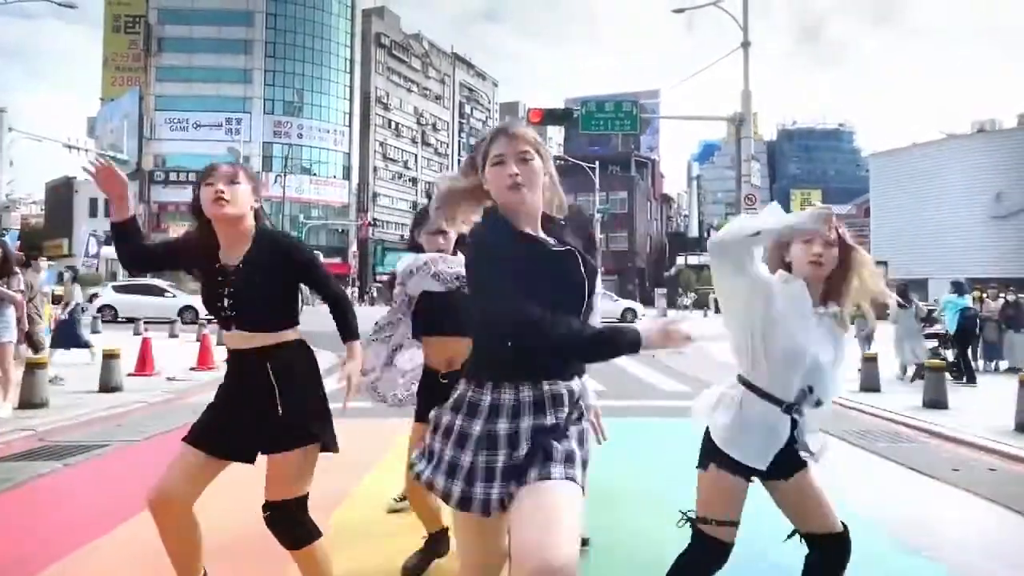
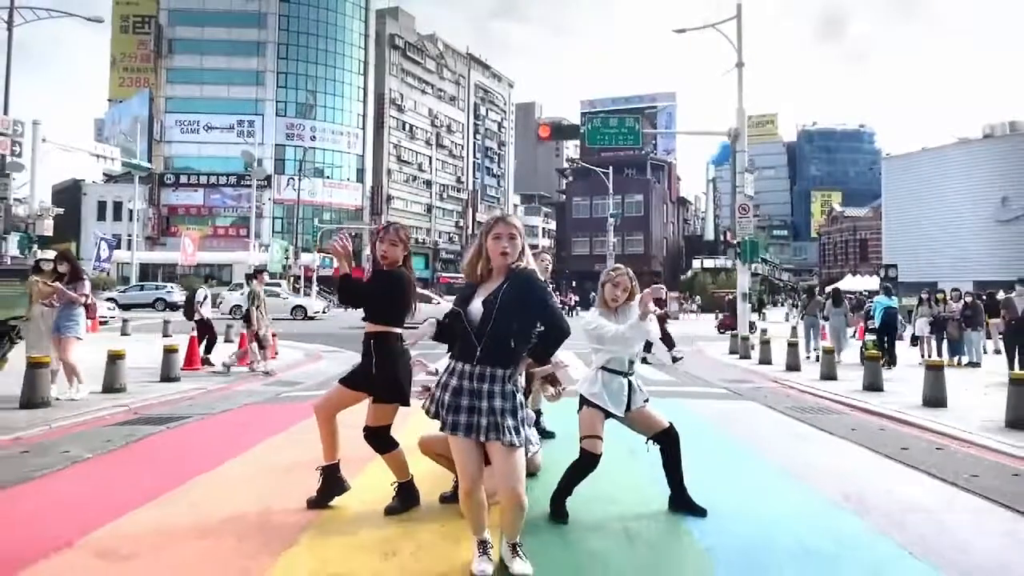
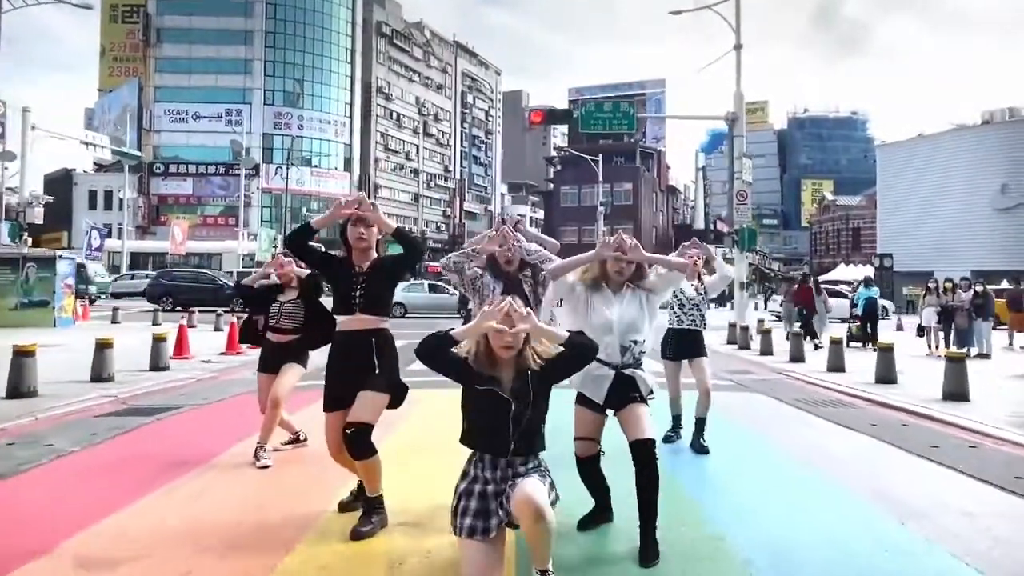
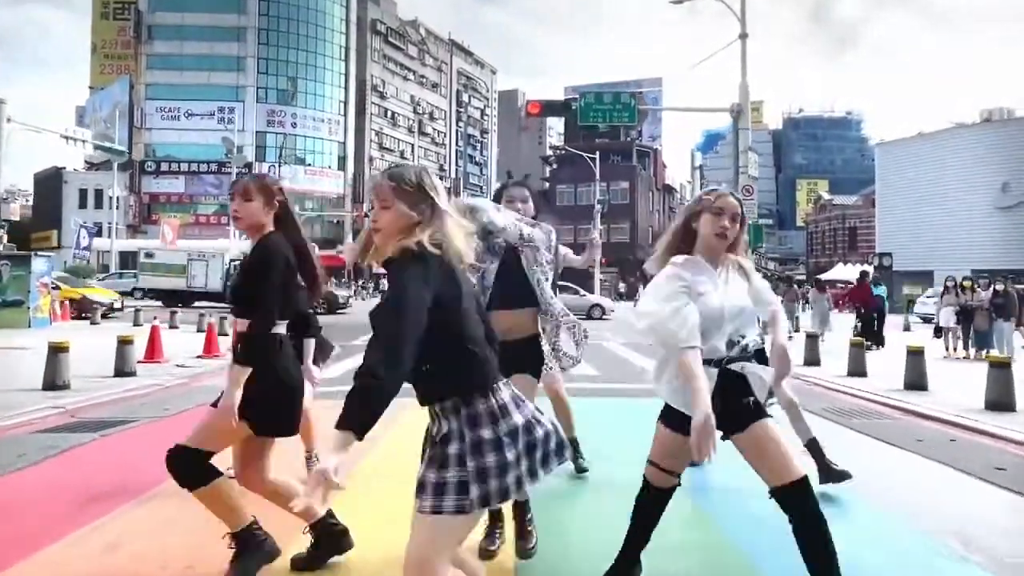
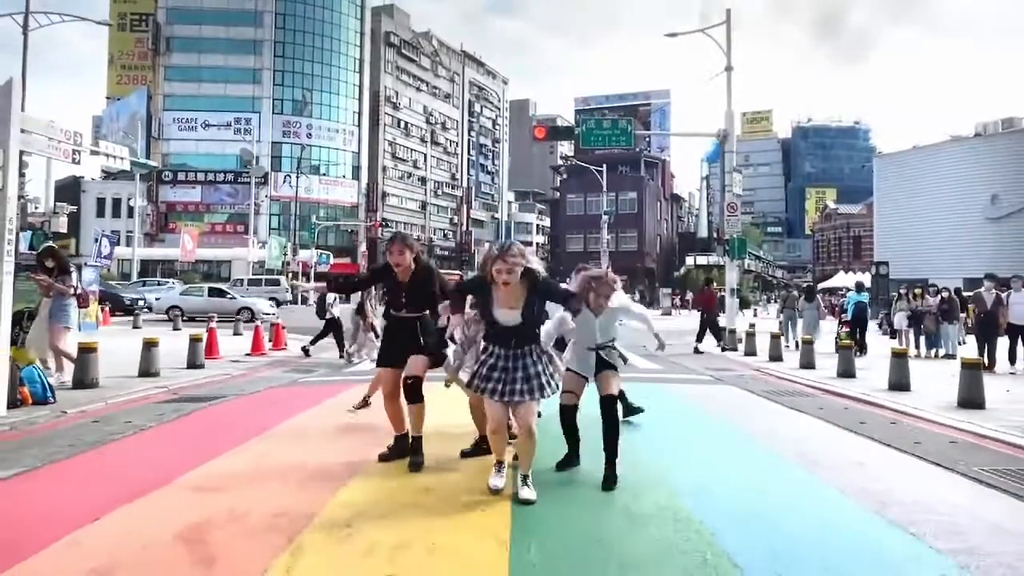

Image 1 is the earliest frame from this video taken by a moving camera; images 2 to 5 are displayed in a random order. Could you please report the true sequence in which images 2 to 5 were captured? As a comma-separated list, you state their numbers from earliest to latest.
2, 5, 3, 4
